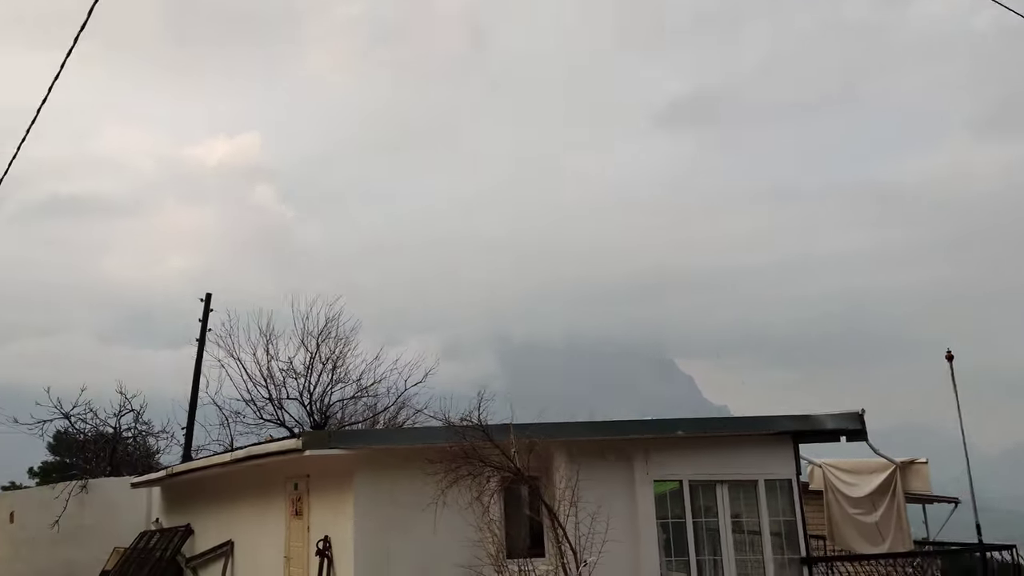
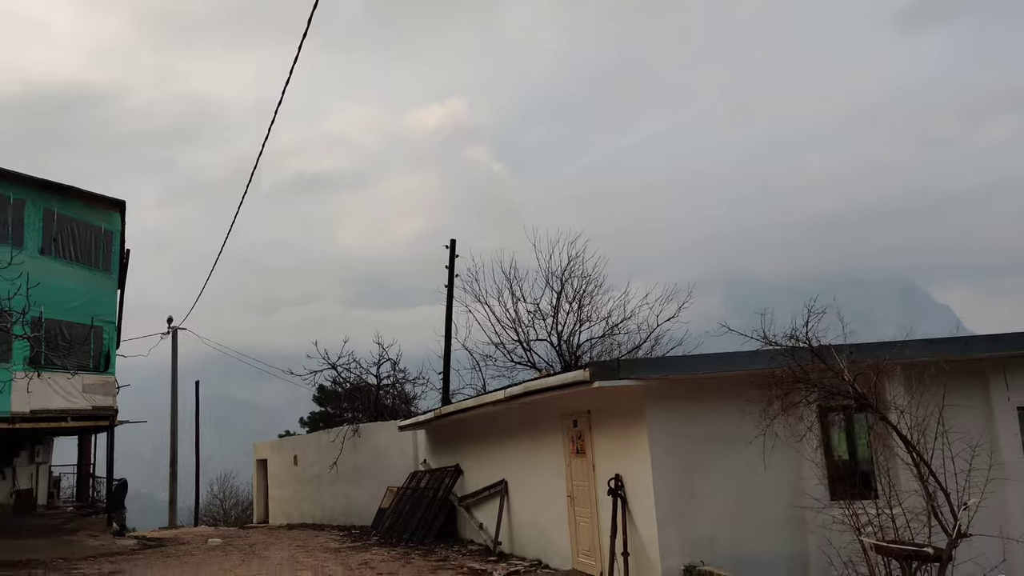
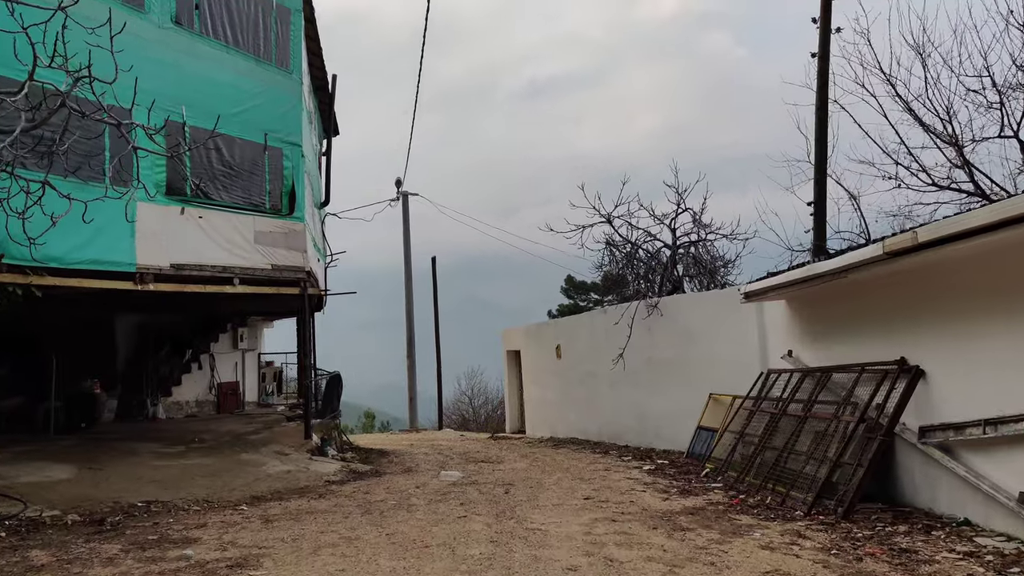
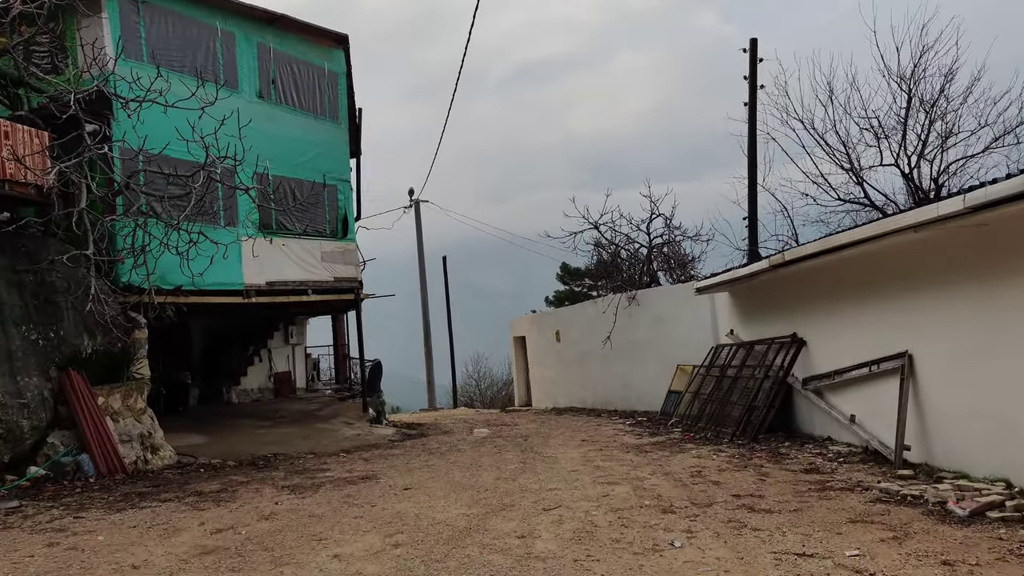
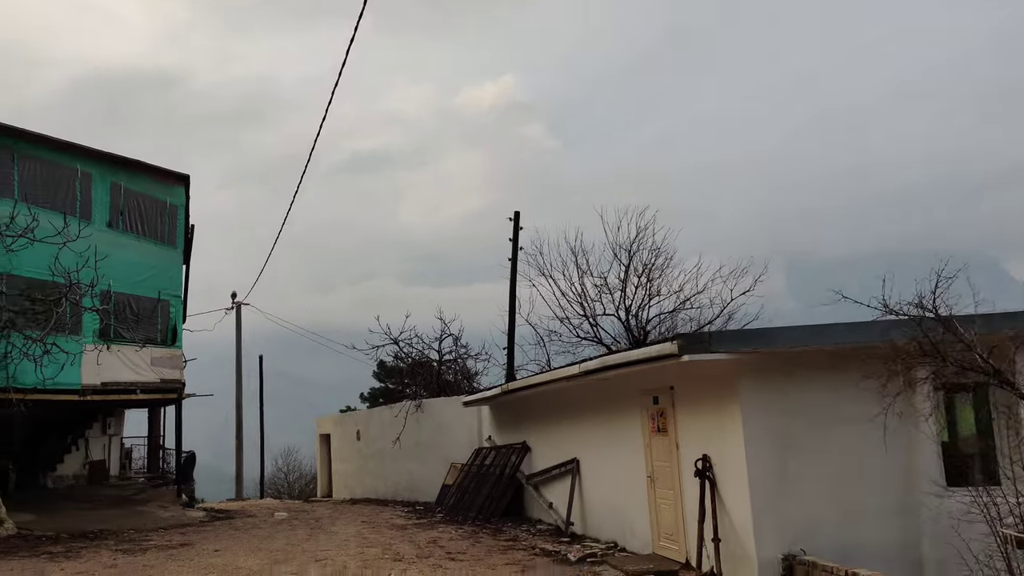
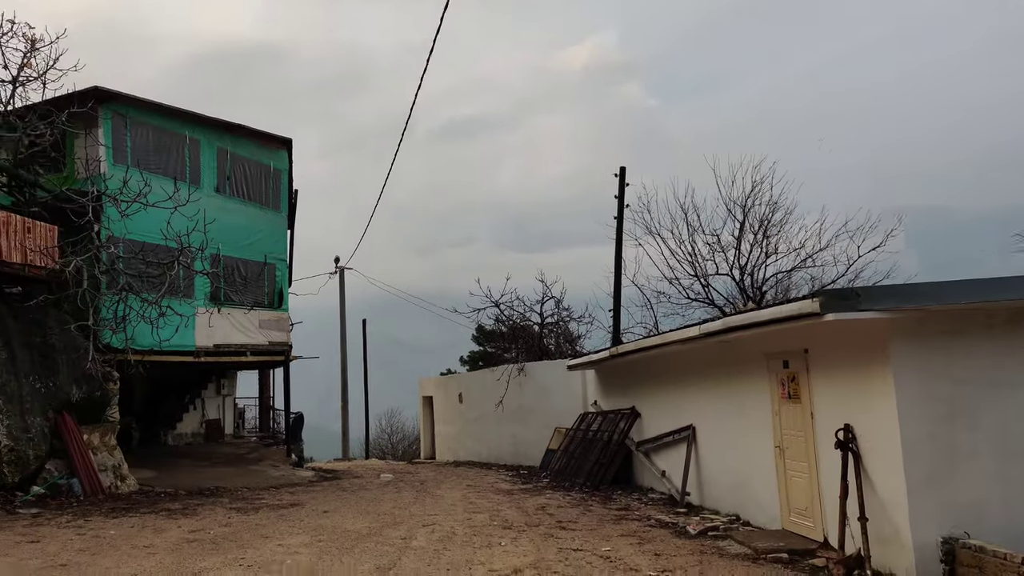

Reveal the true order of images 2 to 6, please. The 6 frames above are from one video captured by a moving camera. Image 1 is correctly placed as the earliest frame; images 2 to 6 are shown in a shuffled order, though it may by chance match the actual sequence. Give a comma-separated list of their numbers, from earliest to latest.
2, 5, 6, 4, 3
